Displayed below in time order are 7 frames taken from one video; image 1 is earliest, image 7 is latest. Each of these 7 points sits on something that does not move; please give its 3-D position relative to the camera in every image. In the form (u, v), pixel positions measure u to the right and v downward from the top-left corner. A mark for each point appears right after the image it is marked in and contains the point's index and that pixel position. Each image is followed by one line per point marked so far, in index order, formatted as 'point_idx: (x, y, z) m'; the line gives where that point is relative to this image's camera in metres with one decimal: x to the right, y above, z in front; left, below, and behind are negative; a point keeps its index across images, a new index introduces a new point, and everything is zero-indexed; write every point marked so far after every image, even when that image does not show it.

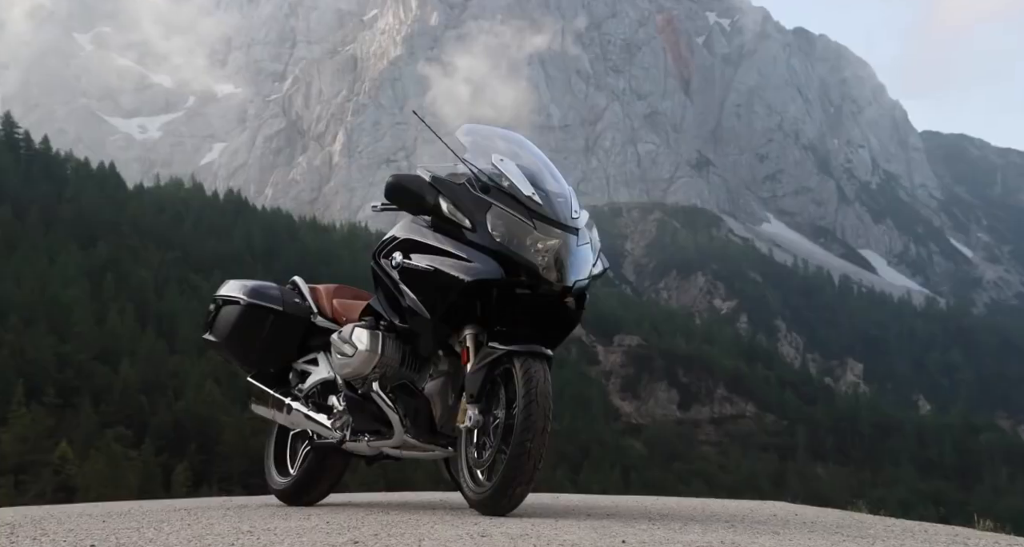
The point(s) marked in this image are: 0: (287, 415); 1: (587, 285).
0: (-1.8, -1.1, +9.3) m
1: (+0.5, -0.1, +8.0) m
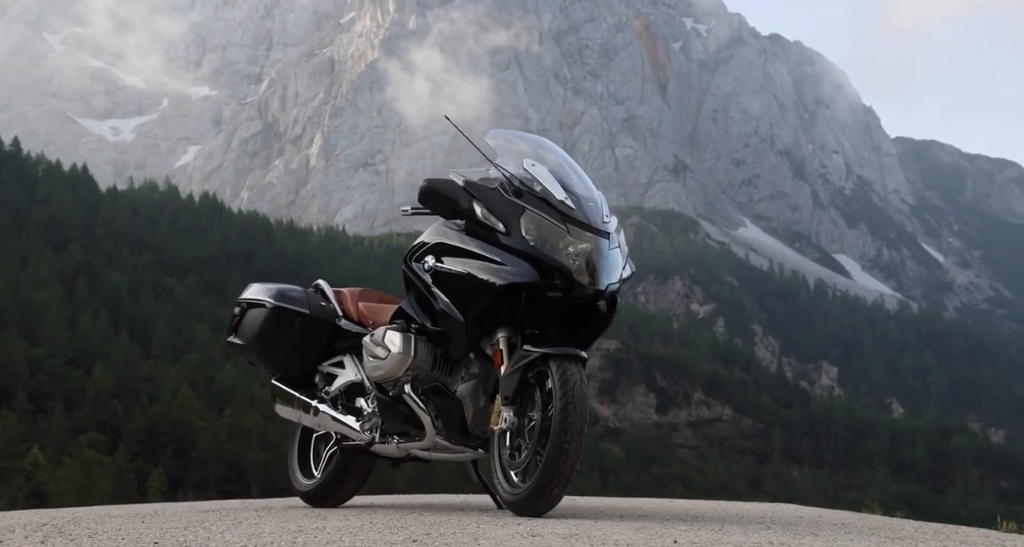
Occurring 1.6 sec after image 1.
0: (-1.6, -1.1, +9.4) m
1: (+0.7, -0.1, +8.1) m
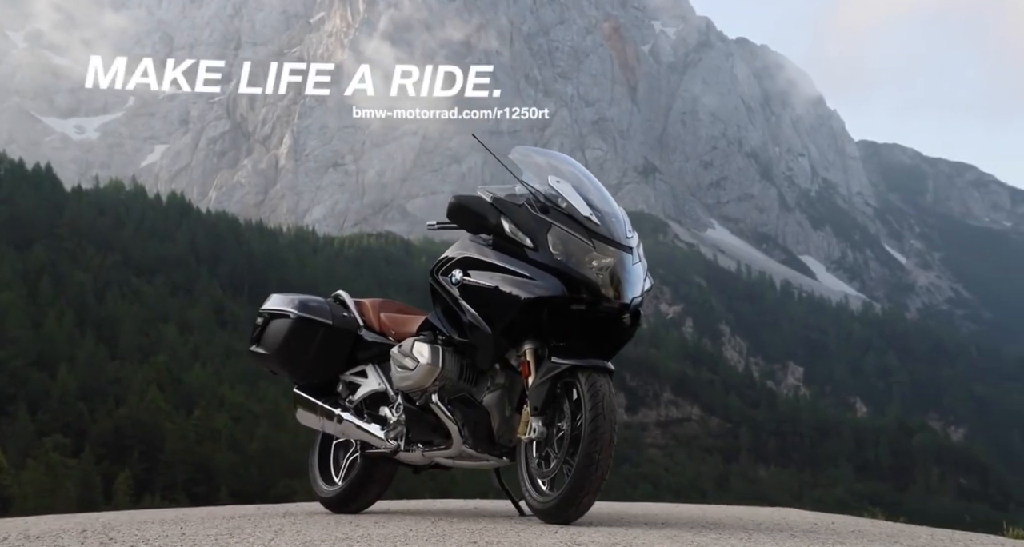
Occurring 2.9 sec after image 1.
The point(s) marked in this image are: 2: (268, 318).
0: (-1.4, -1.2, +9.6) m
1: (+0.9, -0.2, +8.4) m
2: (-2.1, -0.4, +10.2) m
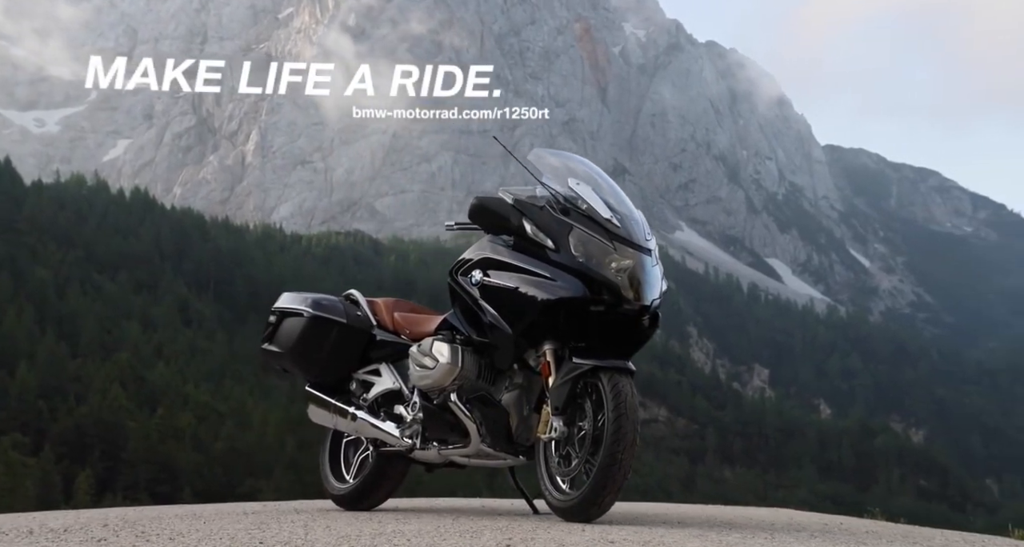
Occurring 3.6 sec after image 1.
0: (-1.3, -1.2, +9.7) m
1: (+1.1, -0.2, +8.5) m
2: (-2.0, -0.4, +10.3) m
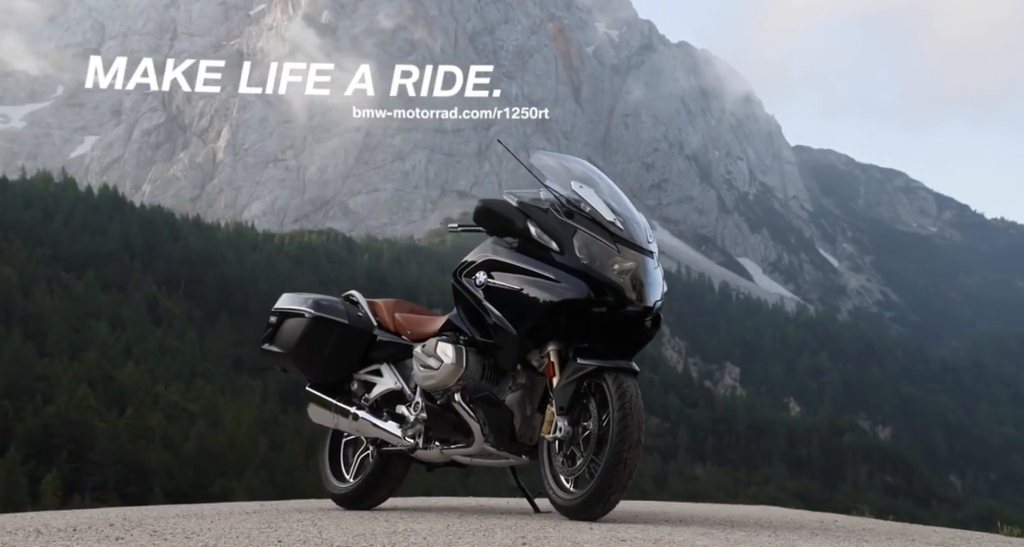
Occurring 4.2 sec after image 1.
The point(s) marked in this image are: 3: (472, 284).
0: (-1.3, -1.2, +9.8) m
1: (+1.1, -0.3, +8.7) m
2: (-2.0, -0.4, +10.3) m
3: (-0.3, -0.1, +9.2) m
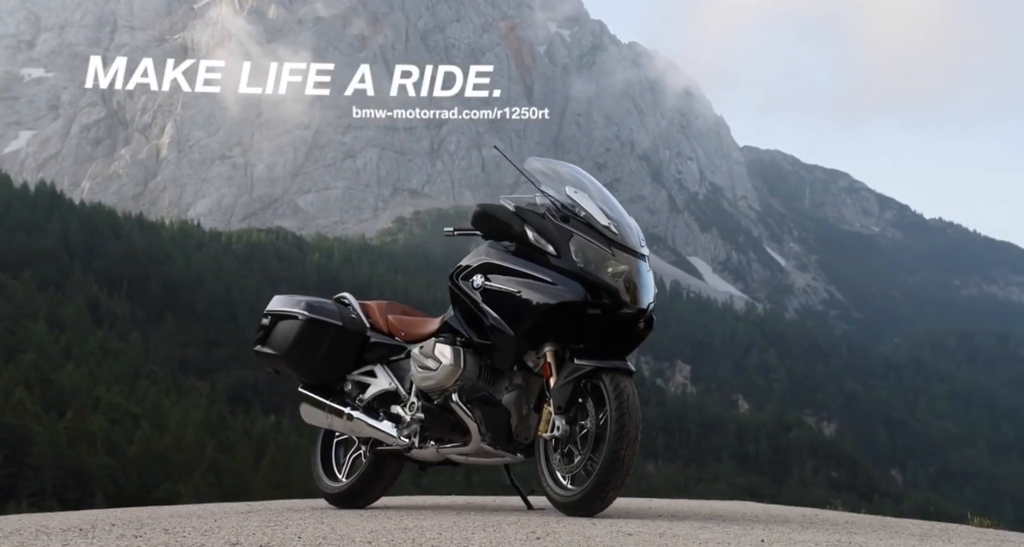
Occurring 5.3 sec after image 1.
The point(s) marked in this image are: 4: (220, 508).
0: (-1.4, -1.3, +9.9) m
1: (+1.1, -0.3, +8.9) m
2: (-2.1, -0.4, +10.4) m
3: (-0.3, -0.1, +9.4) m
4: (-2.5, -2.0, +10.0) m
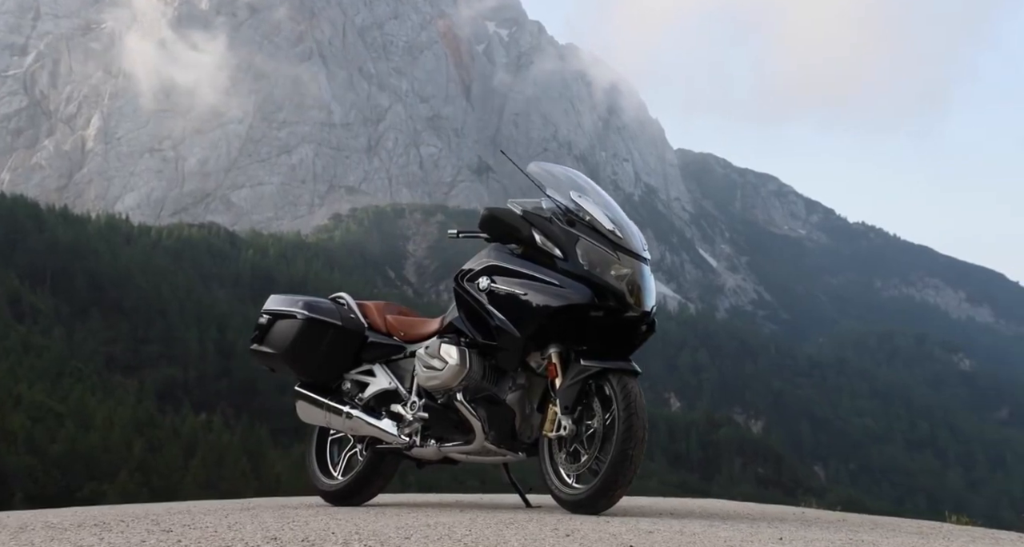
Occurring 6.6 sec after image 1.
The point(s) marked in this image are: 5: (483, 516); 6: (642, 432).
0: (-1.4, -1.3, +10.0) m
1: (+1.1, -0.3, +9.2) m
2: (-2.2, -0.4, +10.4) m
3: (-0.3, -0.1, +9.5) m
4: (-2.5, -2.0, +10.0) m
5: (-0.2, -1.7, +8.2) m
6: (+0.9, -1.2, +8.7) m
